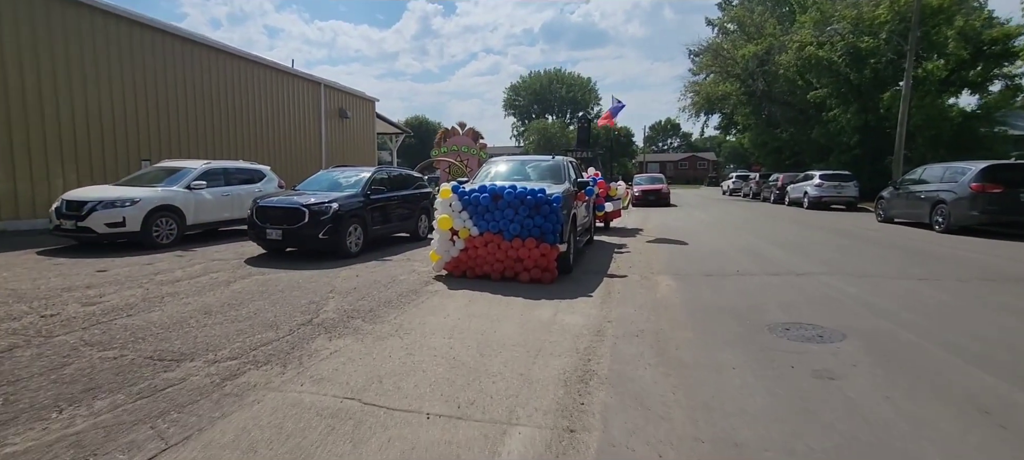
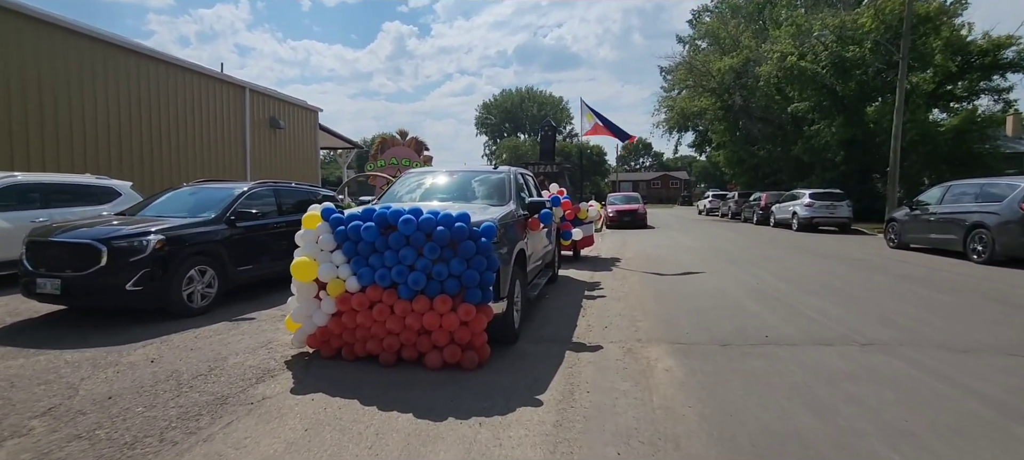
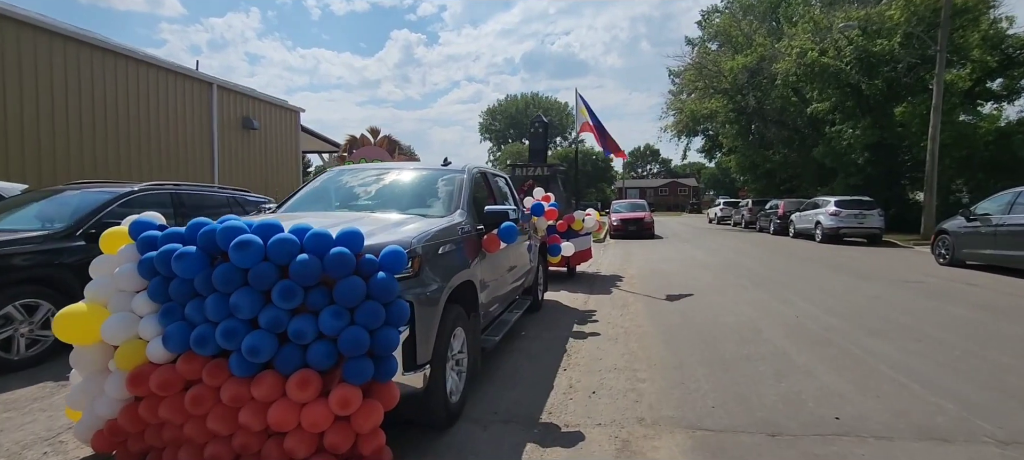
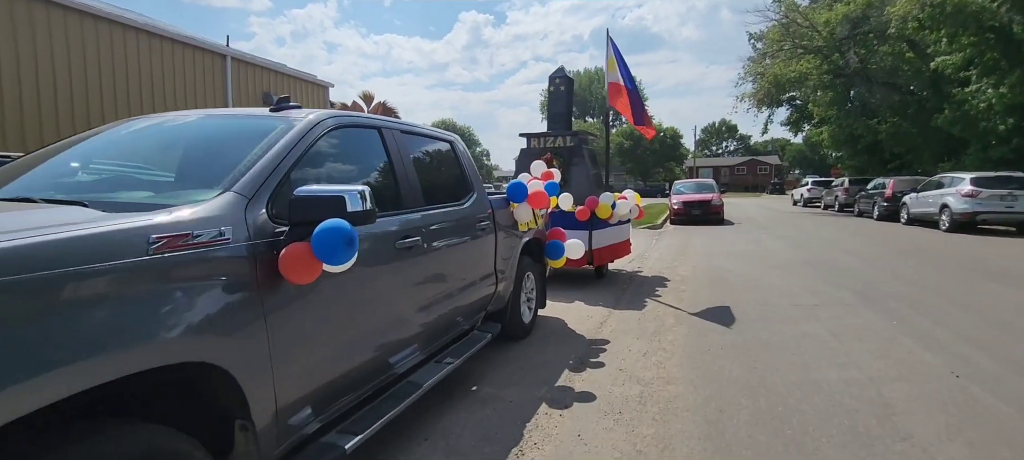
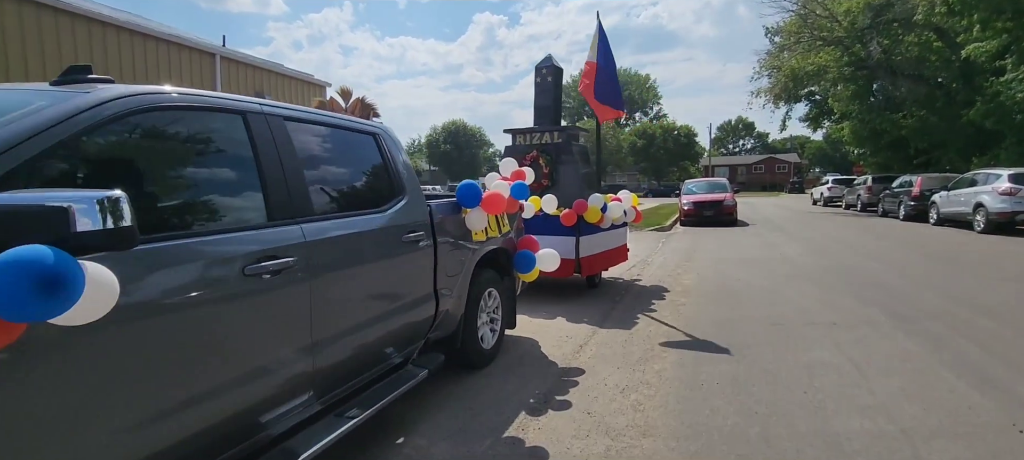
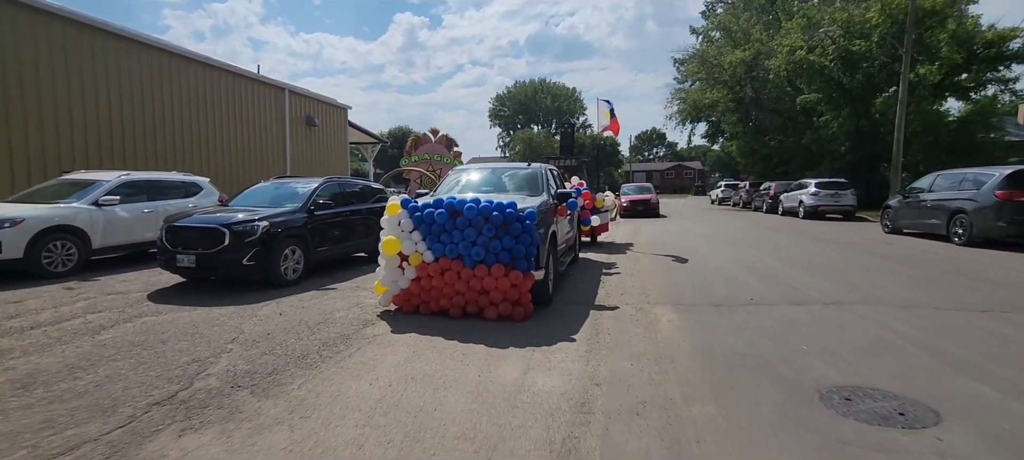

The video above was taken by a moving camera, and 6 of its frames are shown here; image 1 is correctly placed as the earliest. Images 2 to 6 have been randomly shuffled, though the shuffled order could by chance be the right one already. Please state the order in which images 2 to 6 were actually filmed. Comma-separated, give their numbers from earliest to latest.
6, 2, 3, 4, 5
